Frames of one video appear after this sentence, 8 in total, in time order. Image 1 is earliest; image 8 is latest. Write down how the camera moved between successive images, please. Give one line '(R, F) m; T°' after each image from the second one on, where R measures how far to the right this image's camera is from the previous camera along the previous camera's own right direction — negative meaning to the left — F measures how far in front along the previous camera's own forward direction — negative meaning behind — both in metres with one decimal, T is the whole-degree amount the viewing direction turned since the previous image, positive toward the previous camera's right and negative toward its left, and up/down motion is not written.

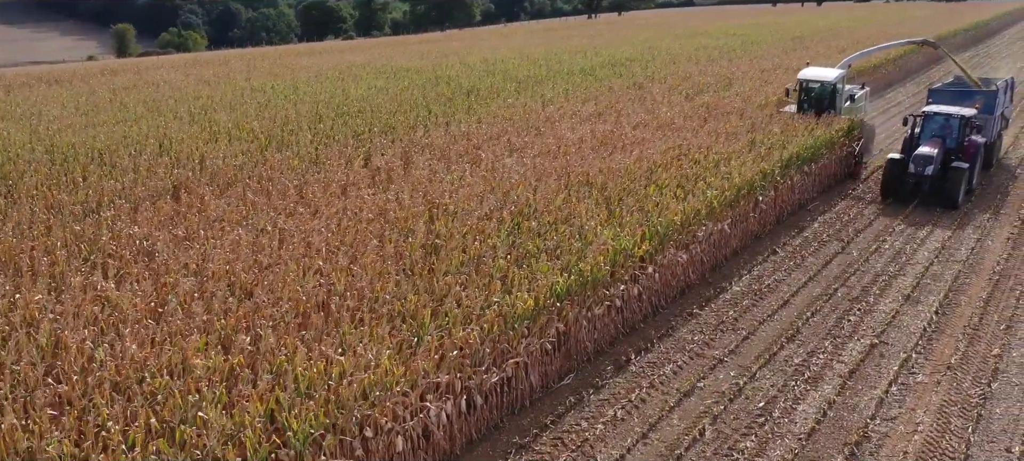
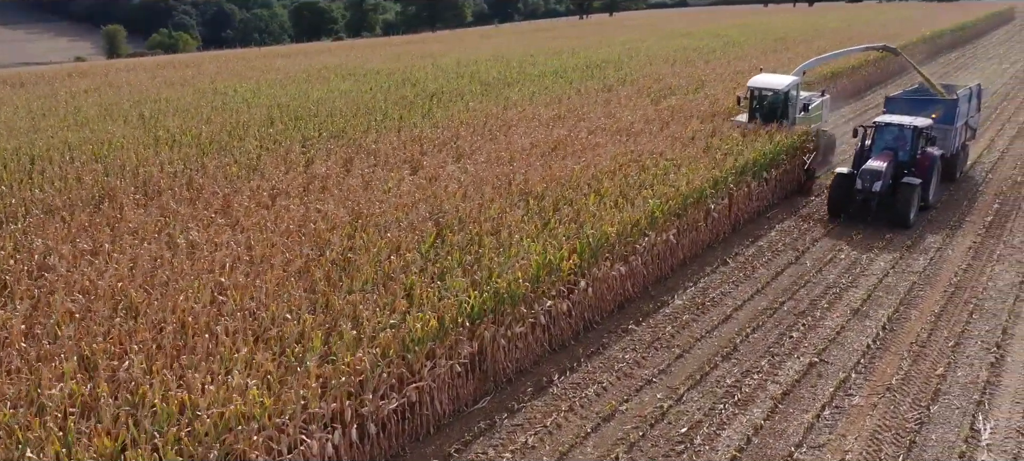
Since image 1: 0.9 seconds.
(+0.7, +0.4) m; 0°
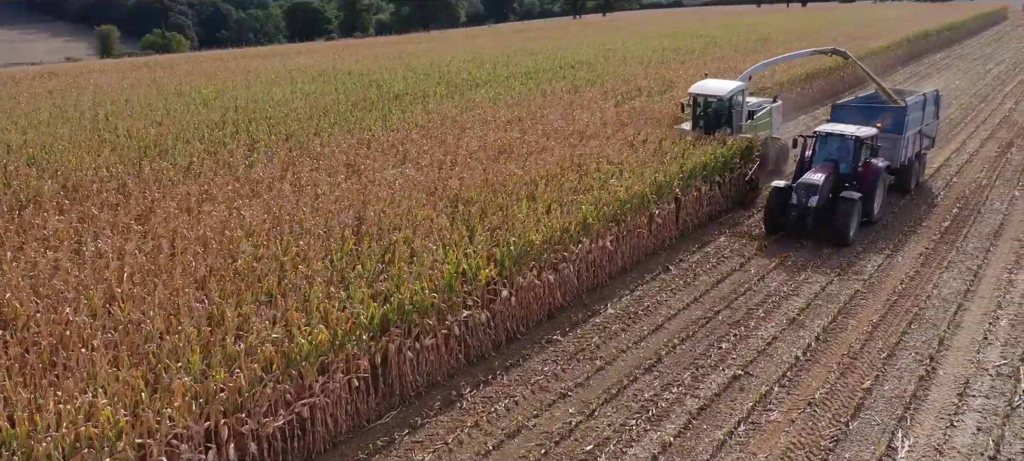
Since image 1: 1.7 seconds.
(+0.7, +0.2) m; 0°
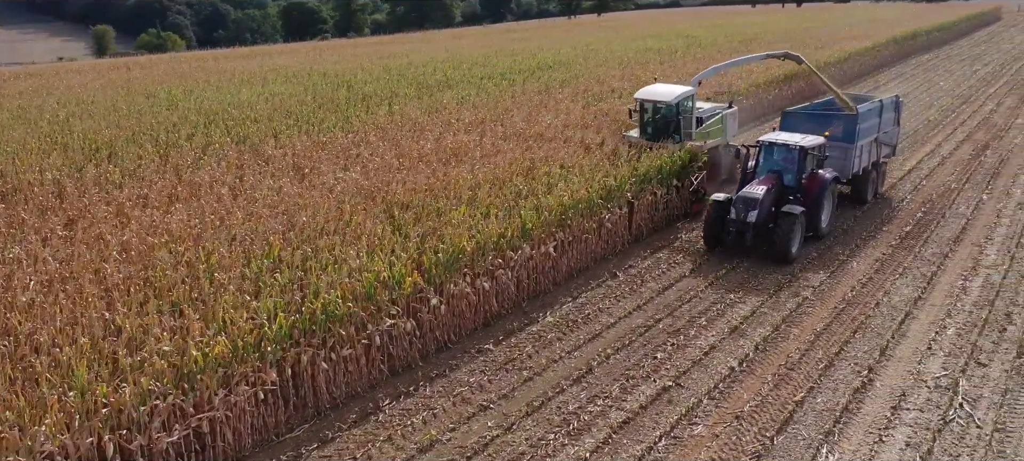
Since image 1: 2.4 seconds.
(+0.6, +0.2) m; 0°
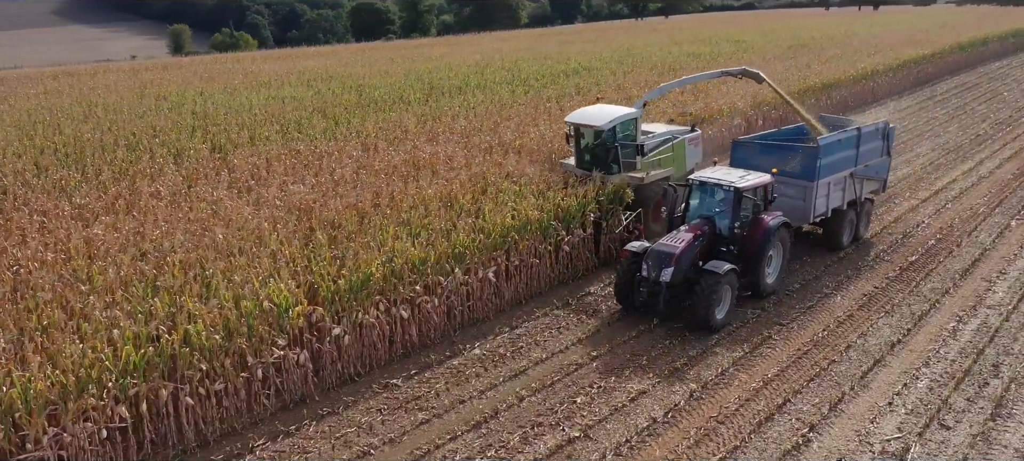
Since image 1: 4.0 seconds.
(+1.3, +0.7) m; -5°
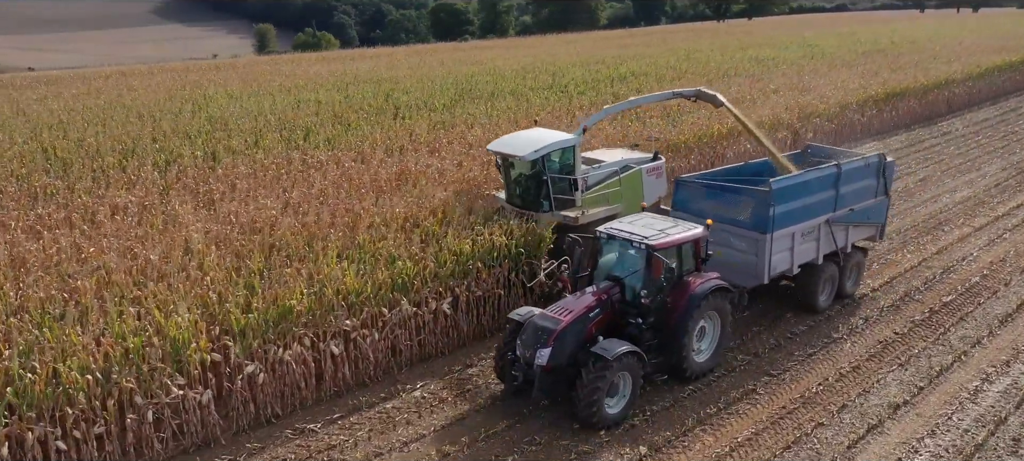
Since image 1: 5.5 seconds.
(+1.1, +0.9) m; -6°
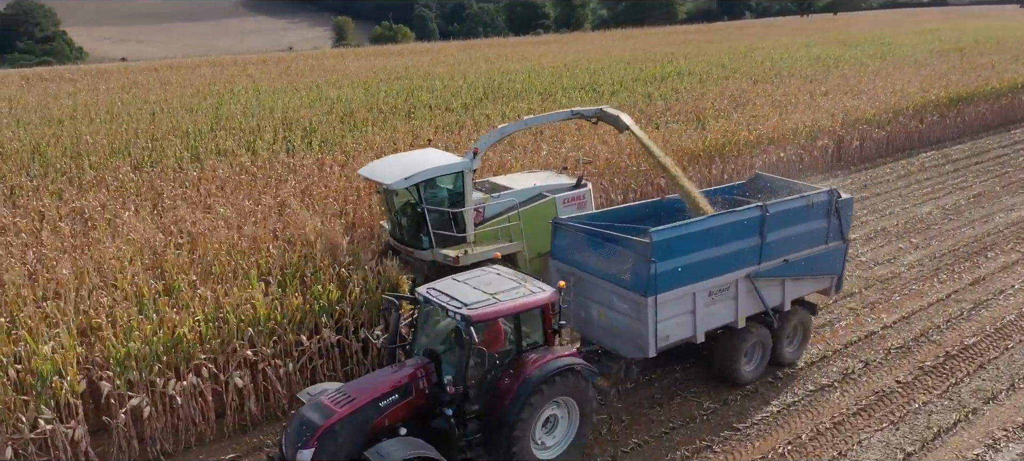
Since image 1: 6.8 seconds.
(+1.1, +0.8) m; -5°
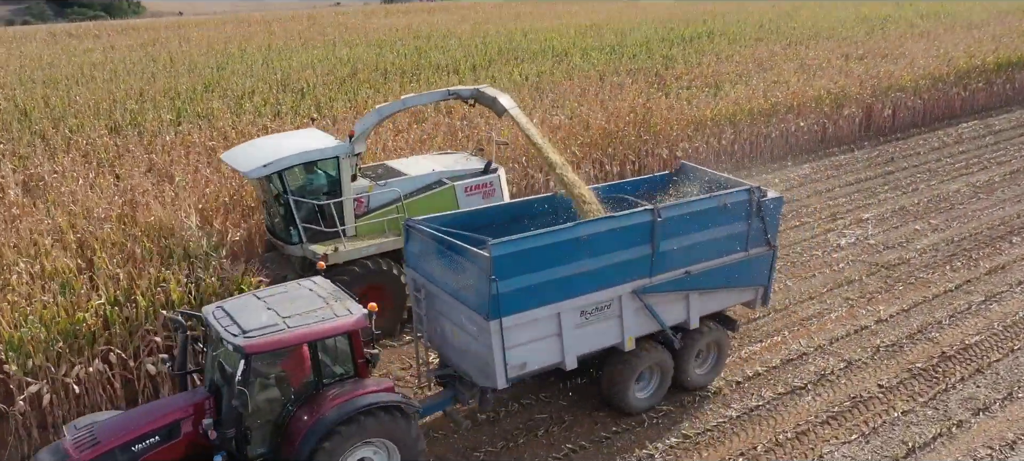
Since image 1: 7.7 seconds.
(+0.8, +0.6) m; -4°
